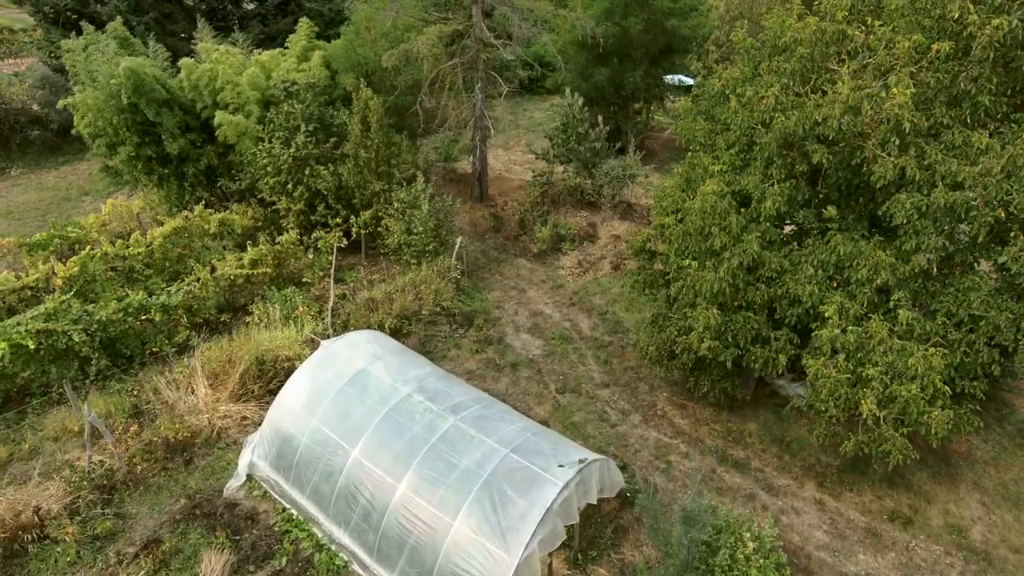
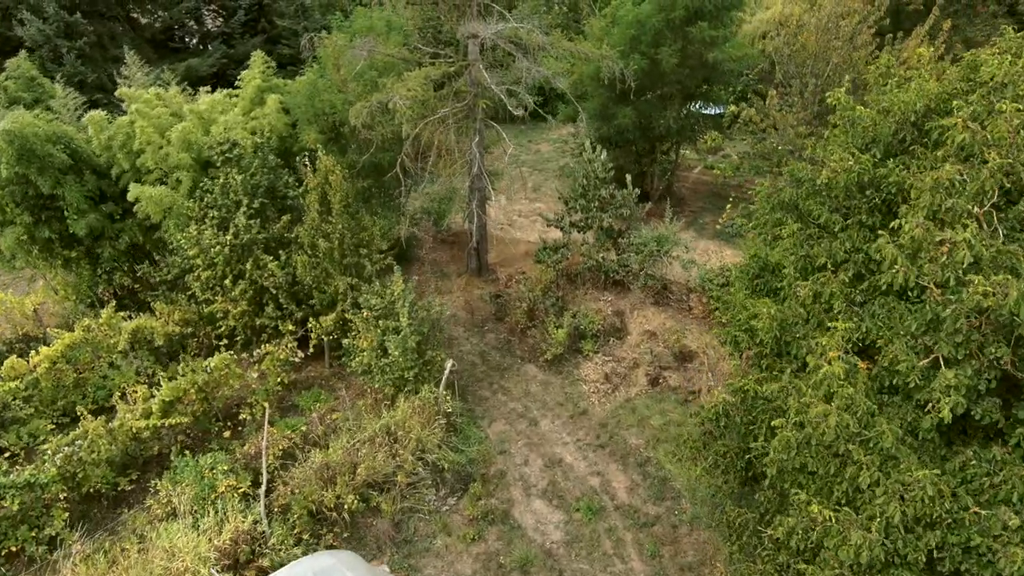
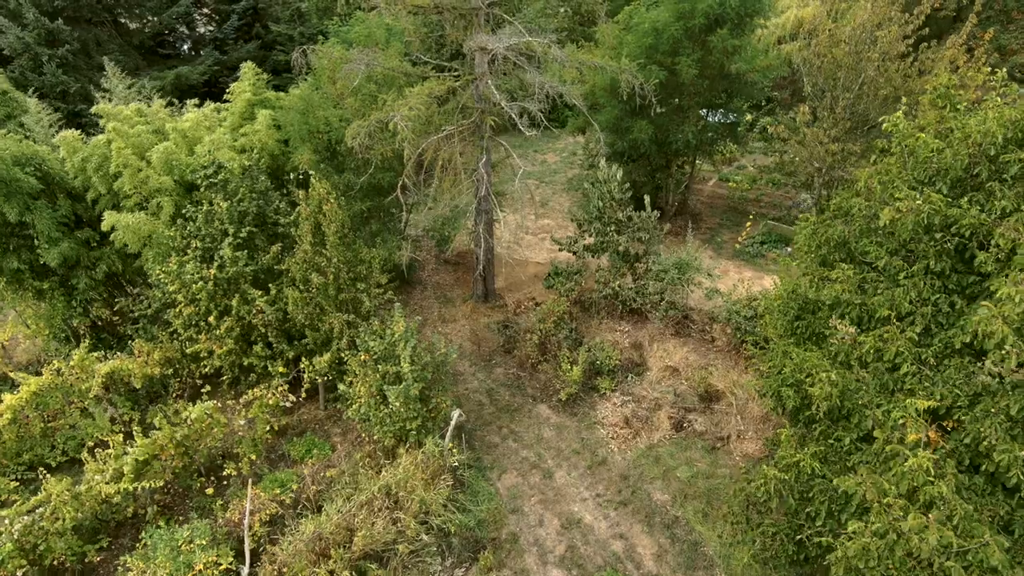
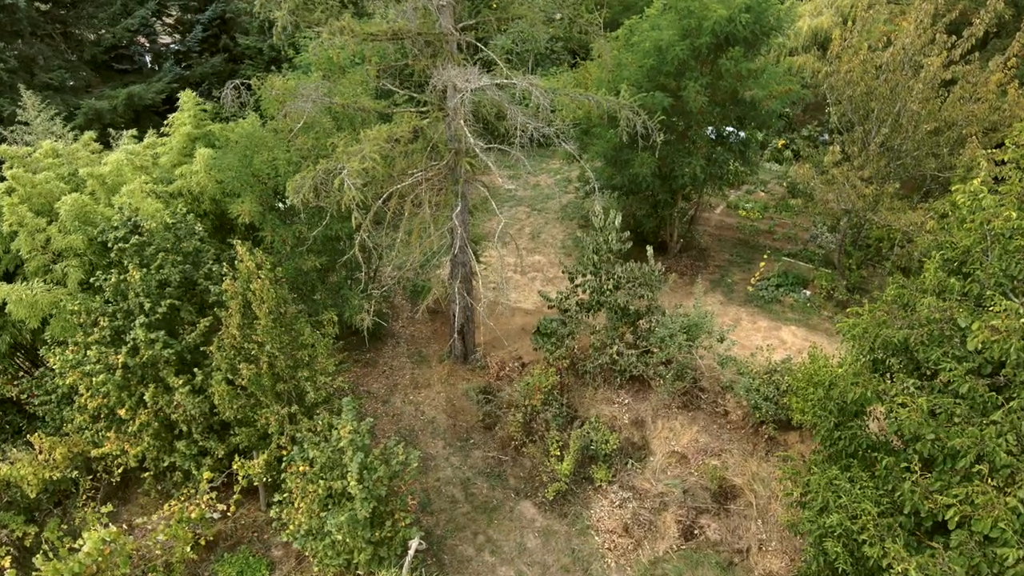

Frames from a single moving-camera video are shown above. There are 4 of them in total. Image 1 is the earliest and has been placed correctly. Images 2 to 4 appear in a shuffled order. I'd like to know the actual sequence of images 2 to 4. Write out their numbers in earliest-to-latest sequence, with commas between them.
2, 3, 4
